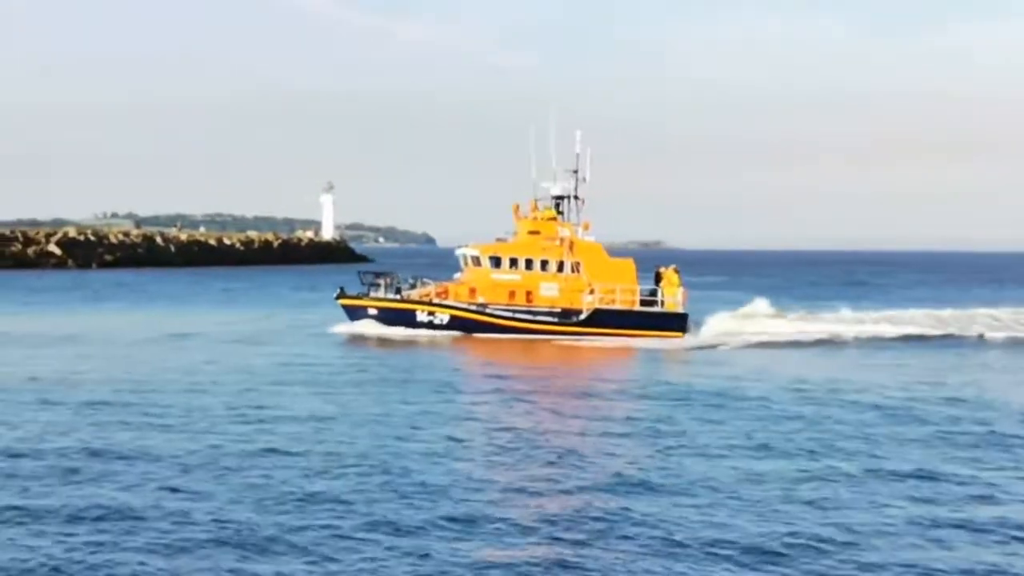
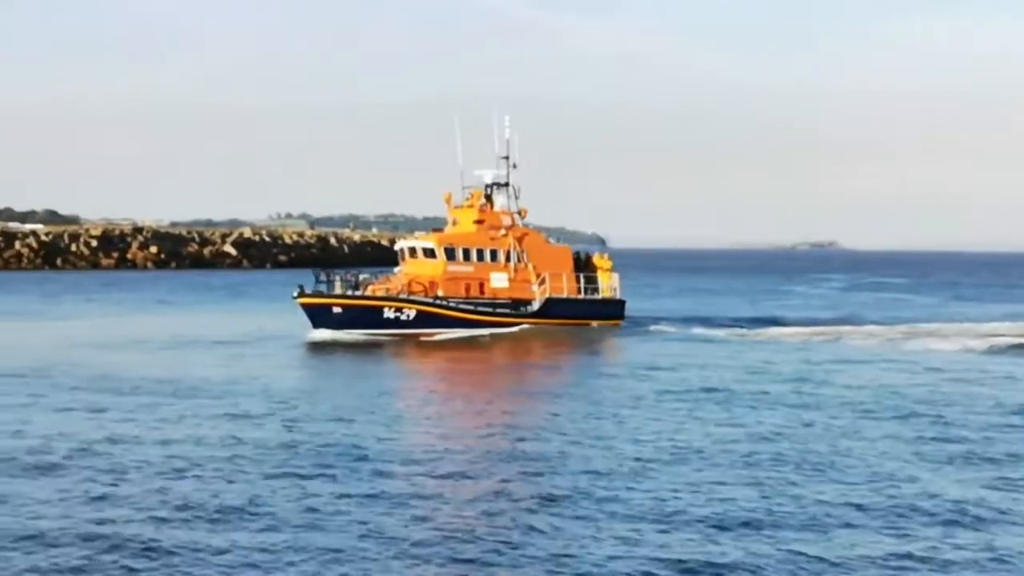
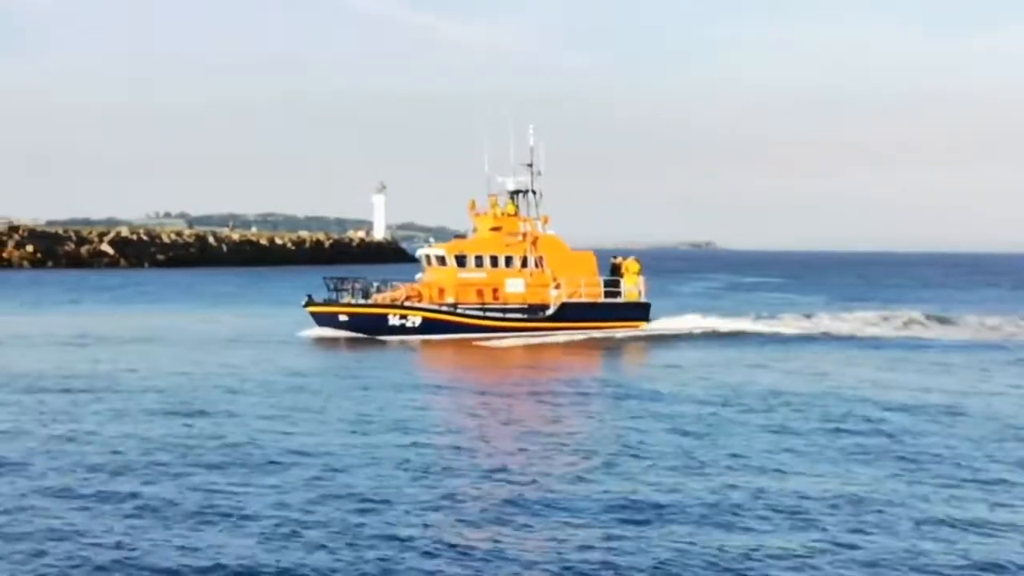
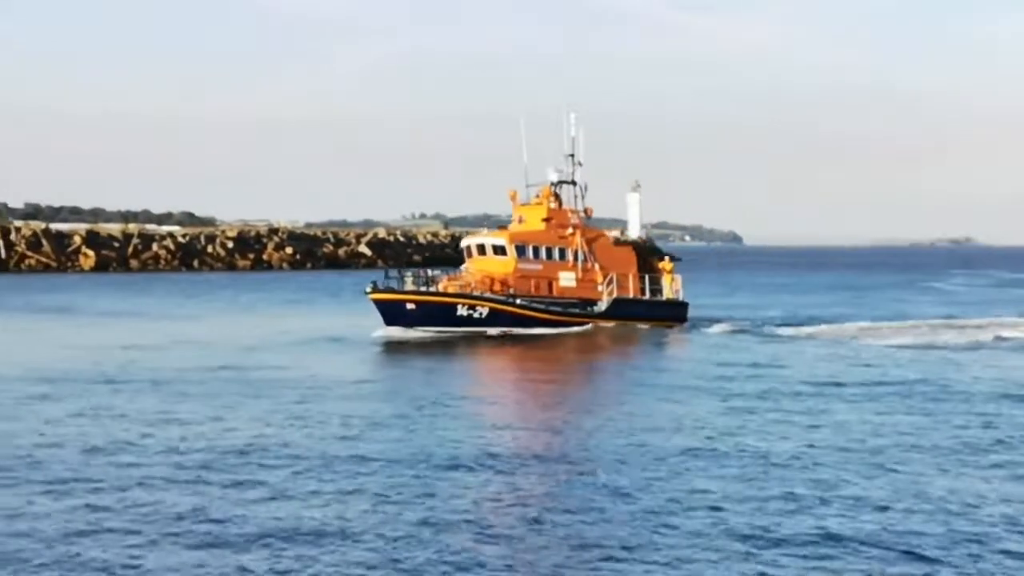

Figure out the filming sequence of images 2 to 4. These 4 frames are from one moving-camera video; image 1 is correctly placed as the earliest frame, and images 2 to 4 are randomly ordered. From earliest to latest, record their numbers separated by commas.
3, 2, 4
